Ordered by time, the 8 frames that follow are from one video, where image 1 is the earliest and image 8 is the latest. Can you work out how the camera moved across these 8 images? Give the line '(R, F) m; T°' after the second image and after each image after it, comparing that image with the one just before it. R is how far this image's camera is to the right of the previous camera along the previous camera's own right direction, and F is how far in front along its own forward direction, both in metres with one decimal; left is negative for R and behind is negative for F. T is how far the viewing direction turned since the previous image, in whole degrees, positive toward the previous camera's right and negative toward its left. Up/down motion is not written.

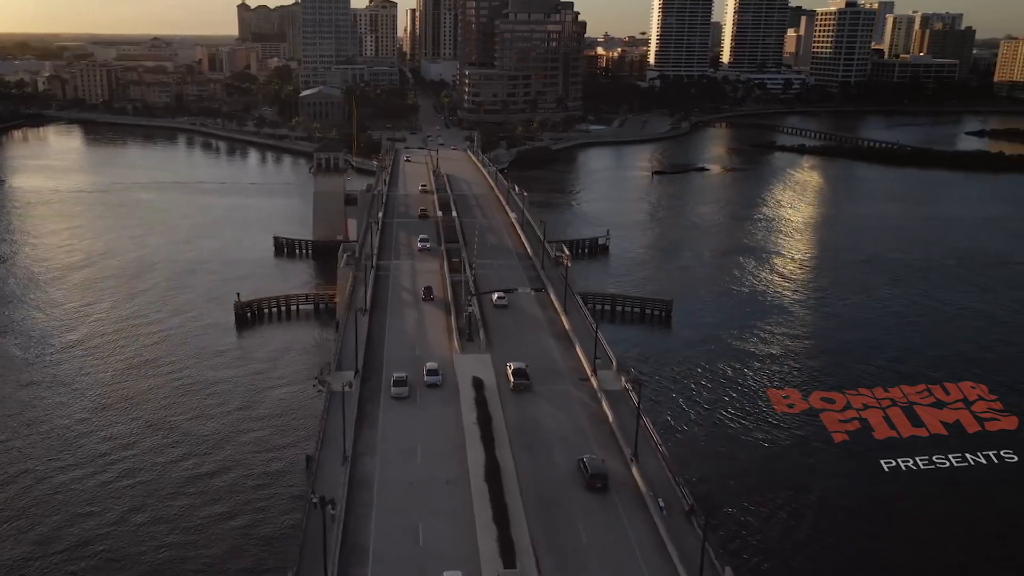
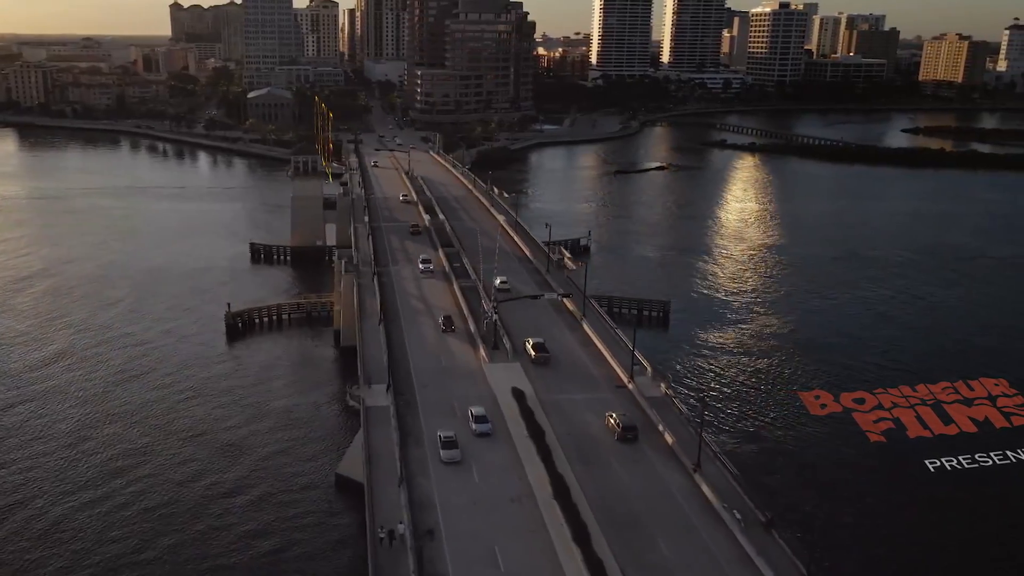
(-2.6, +0.9) m; +4°
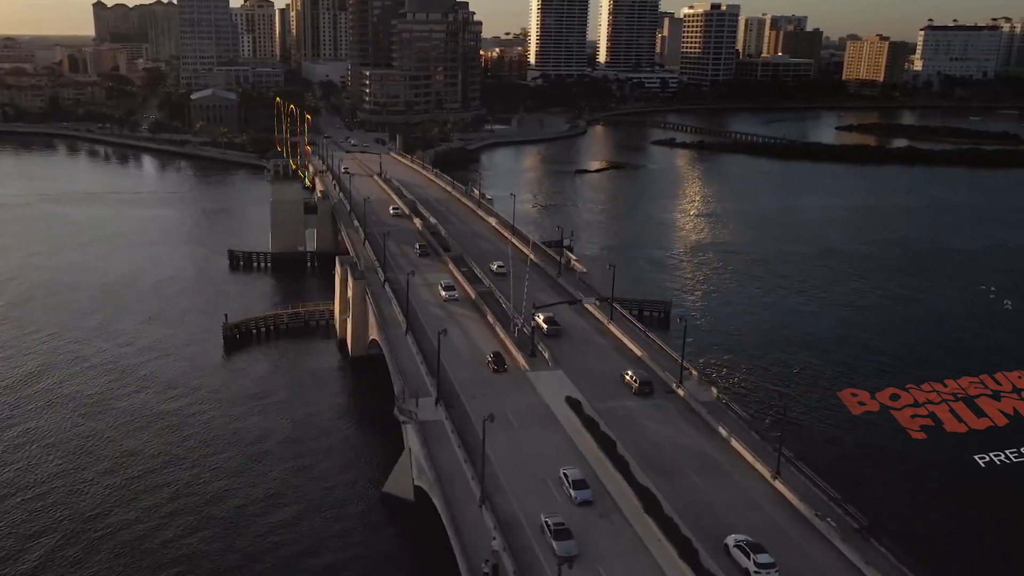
(-3.0, +0.9) m; +4°
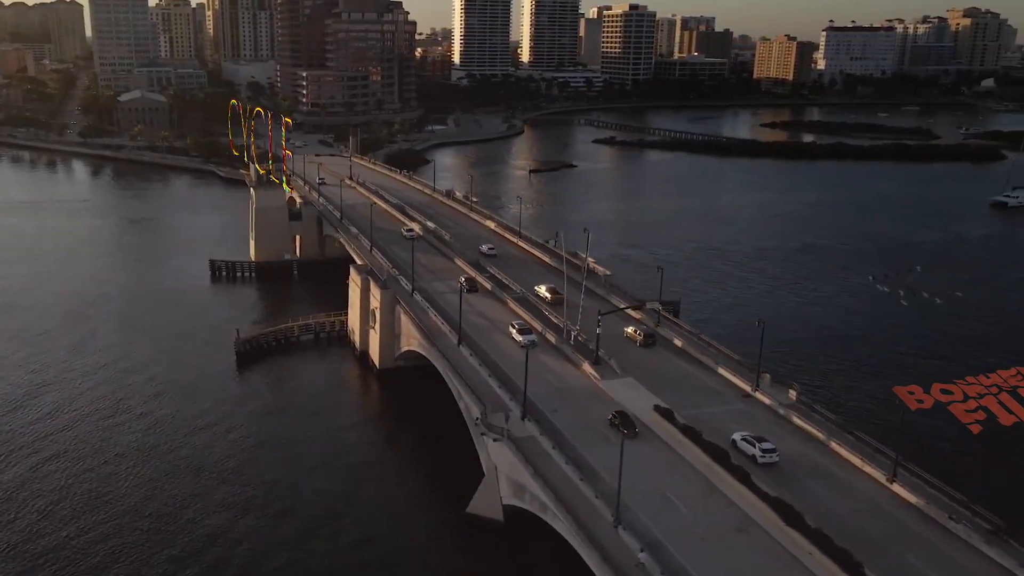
(-4.1, +1.1) m; +5°
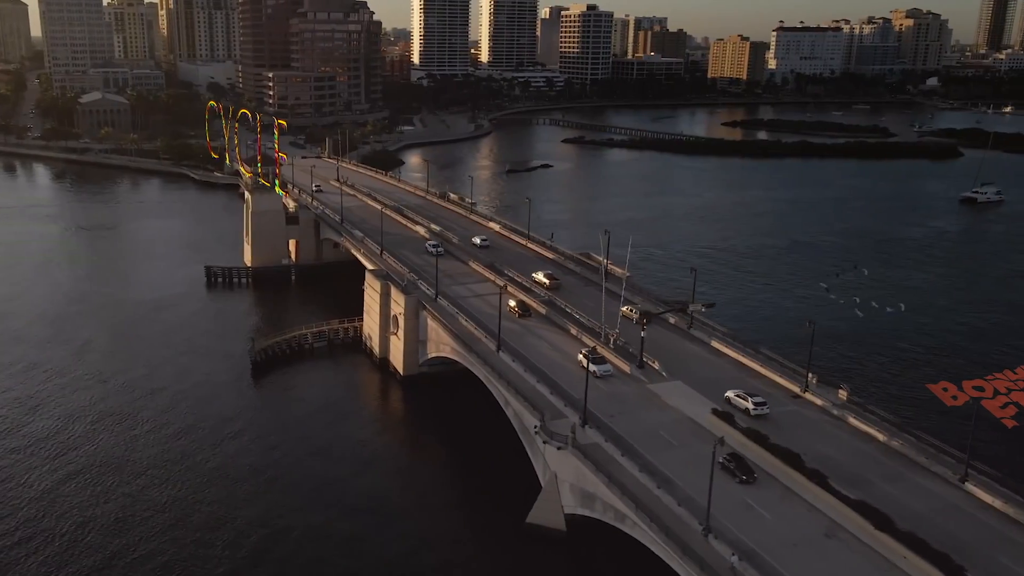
(-2.4, +0.5) m; +3°
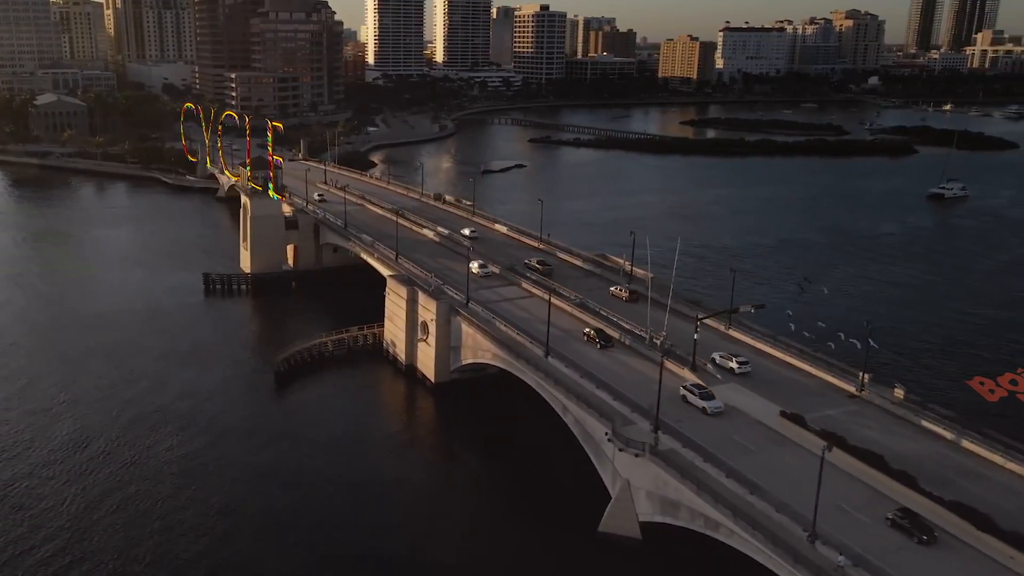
(-2.8, +0.5) m; +3°
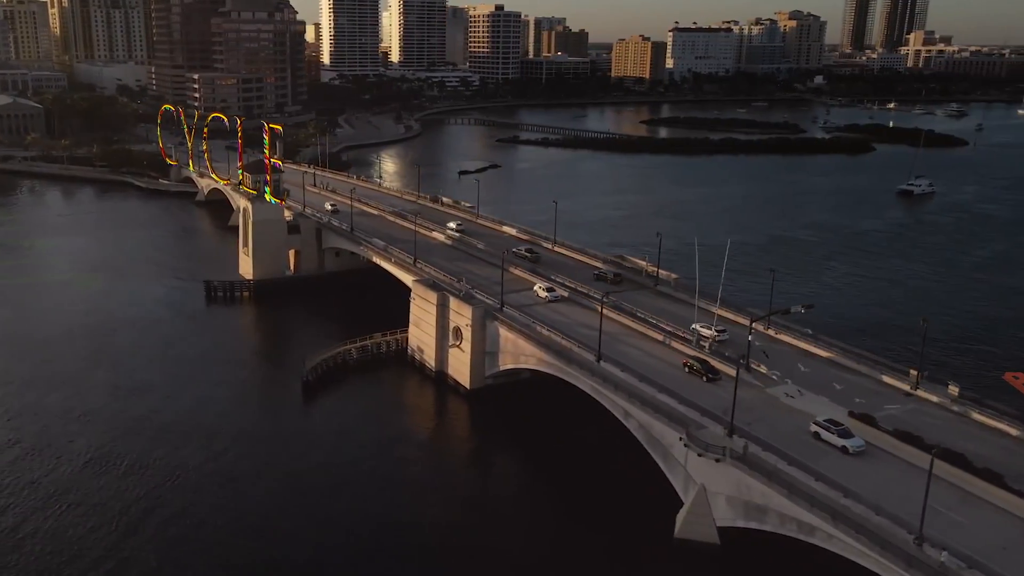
(-2.8, +0.5) m; +3°
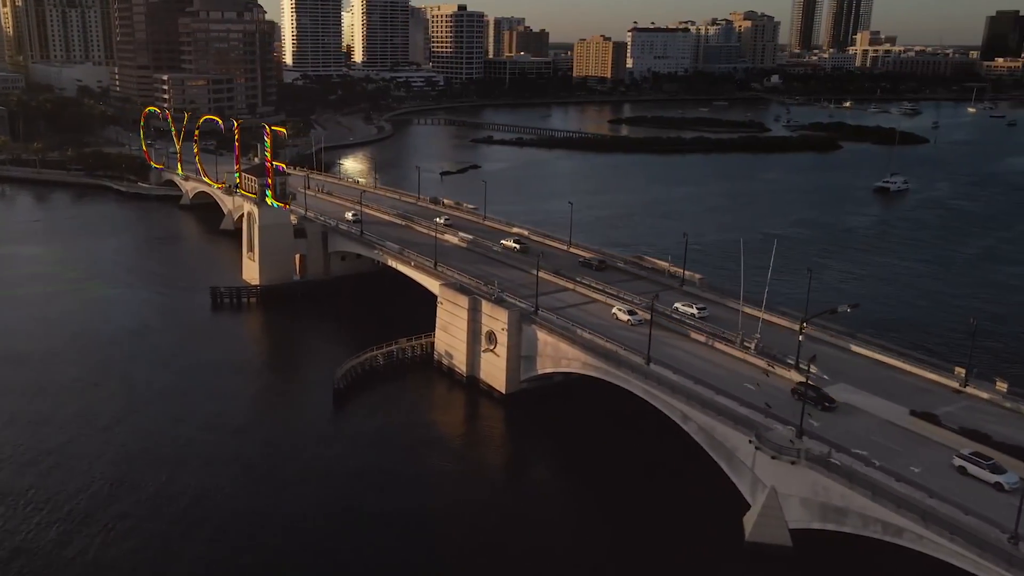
(-2.5, +0.4) m; +2°
